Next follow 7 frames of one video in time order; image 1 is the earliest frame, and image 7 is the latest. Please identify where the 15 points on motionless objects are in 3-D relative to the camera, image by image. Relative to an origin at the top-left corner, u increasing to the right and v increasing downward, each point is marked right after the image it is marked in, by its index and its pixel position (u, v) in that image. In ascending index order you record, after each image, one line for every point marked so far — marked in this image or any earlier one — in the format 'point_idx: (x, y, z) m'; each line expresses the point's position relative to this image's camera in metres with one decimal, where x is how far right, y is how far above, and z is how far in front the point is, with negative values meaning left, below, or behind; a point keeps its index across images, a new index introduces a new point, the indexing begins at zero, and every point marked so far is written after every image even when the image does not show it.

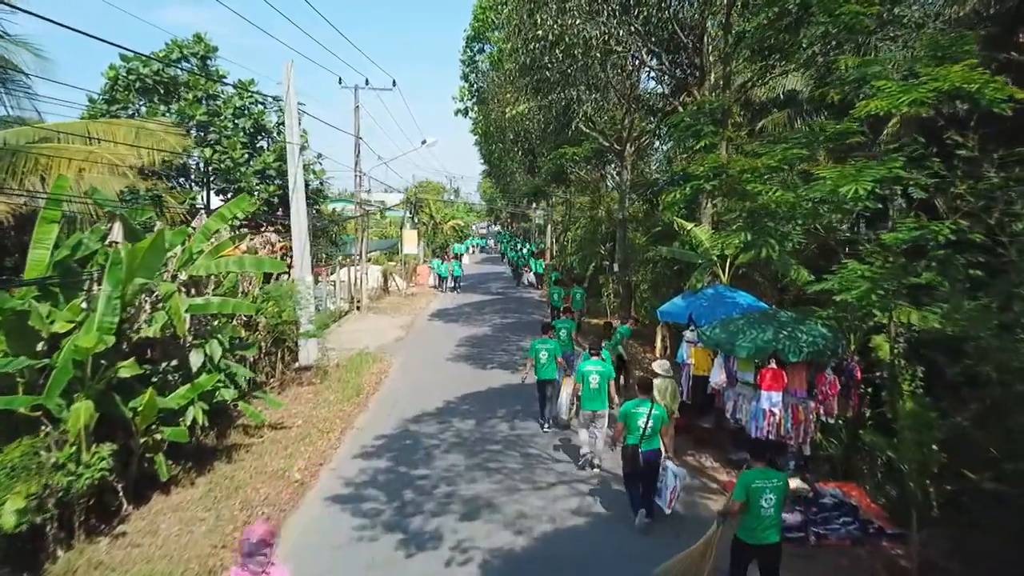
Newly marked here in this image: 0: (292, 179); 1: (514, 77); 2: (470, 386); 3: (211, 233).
0: (-7.5, +3.7, +15.2) m
1: (+0.1, +8.2, +17.4) m
2: (-1.2, -2.8, +12.8) m
3: (-6.3, +1.1, +9.4) m
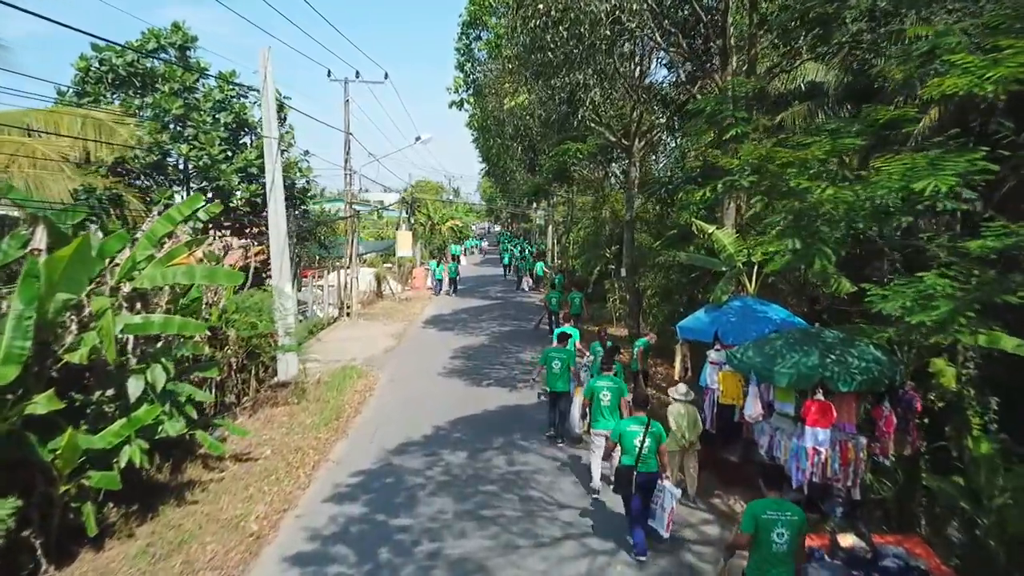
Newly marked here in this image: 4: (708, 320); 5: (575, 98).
0: (-7.5, +3.4, +13.9) m
1: (0.0, +8.0, +16.1) m
2: (-1.3, -3.1, +11.5) m
3: (-6.4, +0.9, +8.1) m
4: (+3.9, -0.6, +8.9) m
5: (+2.1, +6.2, +14.2) m
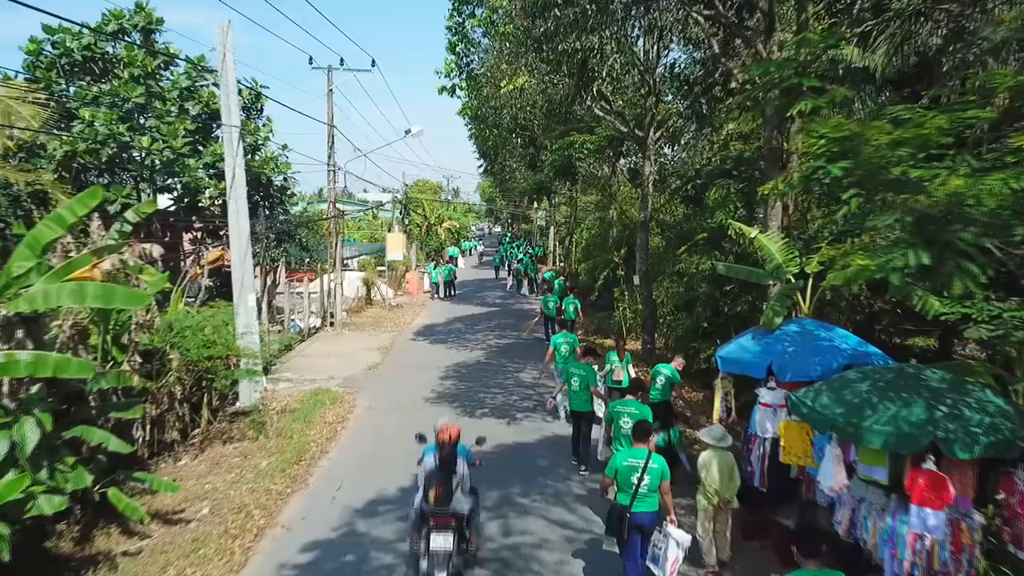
0: (-7.6, +3.1, +12.0) m
1: (0.0, +7.7, +14.2) m
2: (-1.3, -3.4, +9.6) m
3: (-6.4, +0.6, +6.2) m
4: (+3.8, -0.9, +7.0) m
5: (+2.0, +5.9, +12.3) m
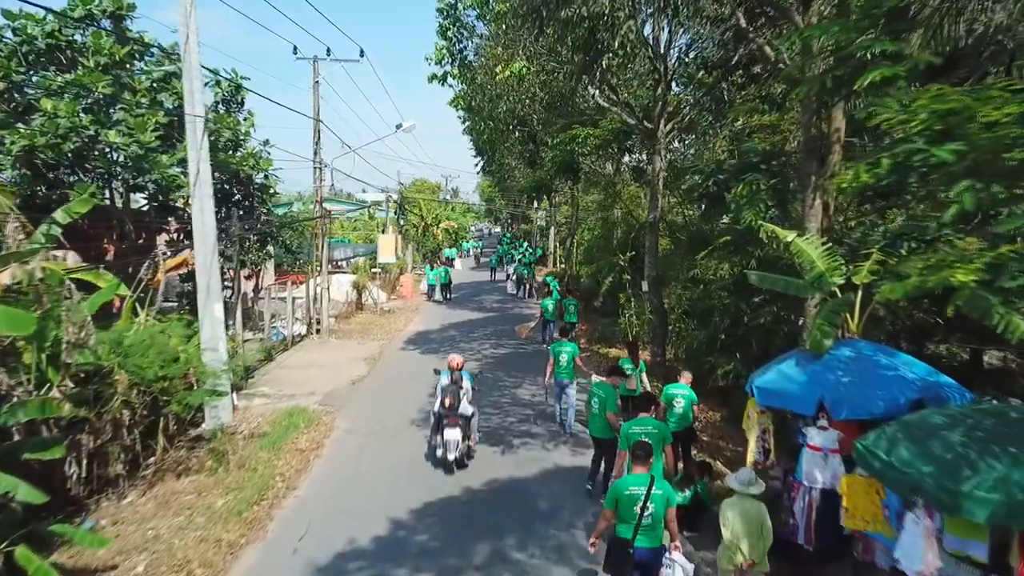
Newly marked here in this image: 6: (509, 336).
0: (-7.7, +2.9, +10.8) m
1: (-0.1, +7.5, +13.0) m
2: (-1.4, -3.6, +8.4) m
3: (-6.5, +0.4, +5.0) m
4: (+3.7, -1.2, +5.7) m
5: (+1.9, +5.7, +11.1) m
6: (-0.1, -2.0, +18.6) m
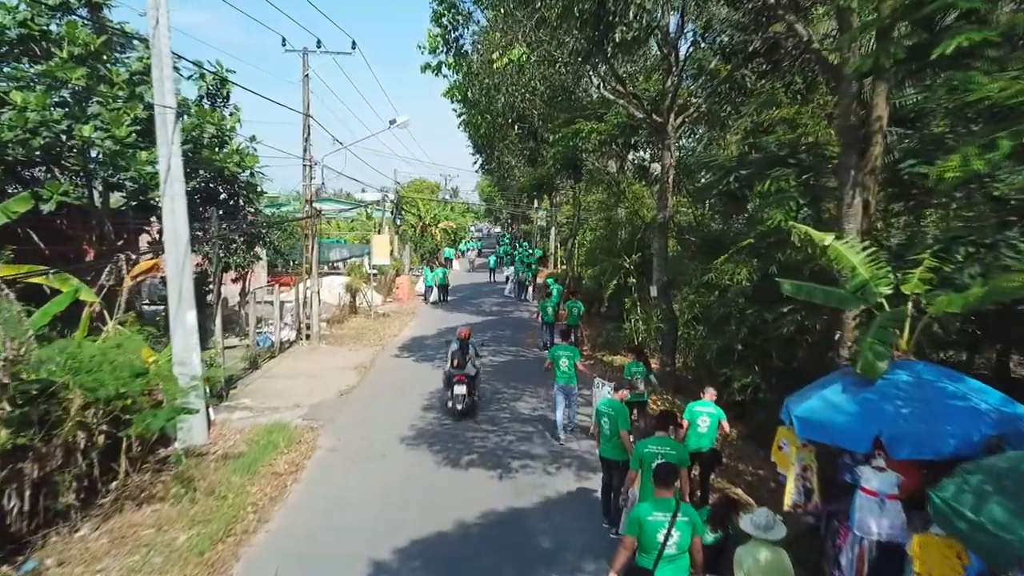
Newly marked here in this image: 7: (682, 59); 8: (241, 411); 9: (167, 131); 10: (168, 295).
0: (-7.7, +2.8, +9.9) m
1: (-0.1, +7.3, +12.1) m
2: (-1.4, -3.7, +7.5) m
3: (-6.5, +0.2, +4.1) m
4: (+3.7, -1.3, +4.9) m
5: (+1.9, +5.6, +10.2) m
6: (-0.2, -2.1, +17.8) m
7: (+4.3, +5.8, +11.4) m
8: (-7.2, -3.3, +12.0) m
9: (-7.6, +3.4, +9.9) m
10: (-7.6, -0.1, +10.0) m
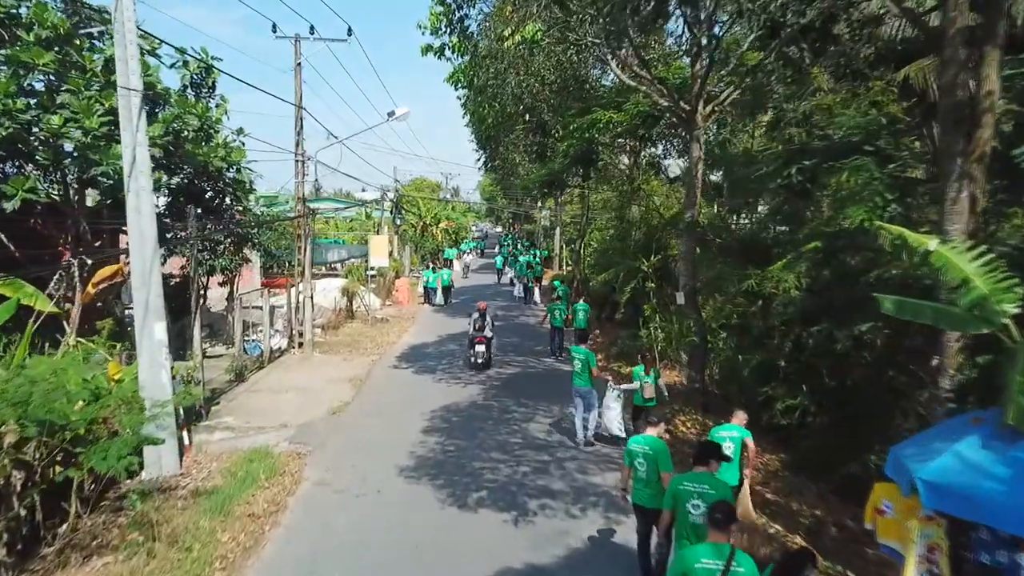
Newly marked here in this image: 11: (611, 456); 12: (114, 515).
0: (-7.4, +2.6, +8.7) m
1: (+0.1, +7.2, +10.9) m
2: (-1.2, -3.9, +6.3) m
3: (-6.3, +0.1, +2.9) m
4: (+3.9, -1.5, +3.6) m
5: (+2.2, +5.4, +9.0) m
6: (+0.1, -2.3, +16.5) m
7: (+4.6, +5.6, +10.2) m
8: (-7.0, -3.4, +10.8) m
9: (-7.3, +3.3, +8.6) m
10: (-7.4, -0.3, +8.7) m
11: (+2.0, -3.4, +9.1) m
12: (-6.5, -3.8, +7.3) m
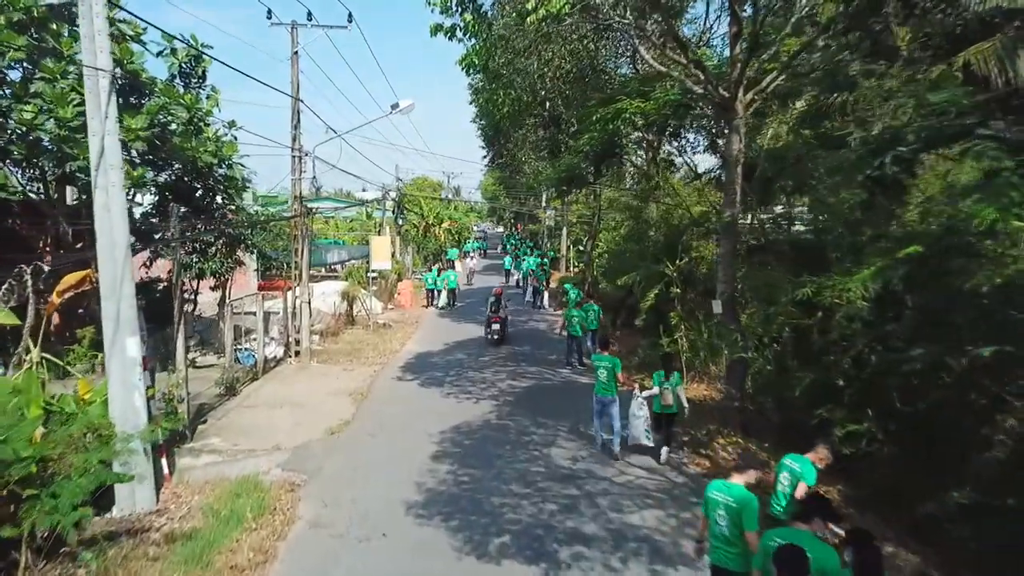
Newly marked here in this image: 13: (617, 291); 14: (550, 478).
0: (-7.0, +2.4, +7.6) m
1: (+0.6, +7.0, +9.7) m
2: (-0.8, -4.1, +5.2) m
3: (-5.9, -0.1, +1.8) m
4: (+4.3, -1.6, +2.5) m
5: (+2.6, +5.2, +7.9) m
6: (+0.5, -2.5, +15.4) m
7: (+5.0, +5.5, +9.0) m
8: (-6.6, -3.6, +9.6) m
9: (-6.9, +3.1, +7.5) m
10: (-7.0, -0.5, +7.6) m
11: (+2.4, -3.6, +8.0) m
12: (-6.1, -3.9, +6.2) m
13: (+4.2, -0.1, +17.9) m
14: (+0.7, -3.5, +8.2) m
